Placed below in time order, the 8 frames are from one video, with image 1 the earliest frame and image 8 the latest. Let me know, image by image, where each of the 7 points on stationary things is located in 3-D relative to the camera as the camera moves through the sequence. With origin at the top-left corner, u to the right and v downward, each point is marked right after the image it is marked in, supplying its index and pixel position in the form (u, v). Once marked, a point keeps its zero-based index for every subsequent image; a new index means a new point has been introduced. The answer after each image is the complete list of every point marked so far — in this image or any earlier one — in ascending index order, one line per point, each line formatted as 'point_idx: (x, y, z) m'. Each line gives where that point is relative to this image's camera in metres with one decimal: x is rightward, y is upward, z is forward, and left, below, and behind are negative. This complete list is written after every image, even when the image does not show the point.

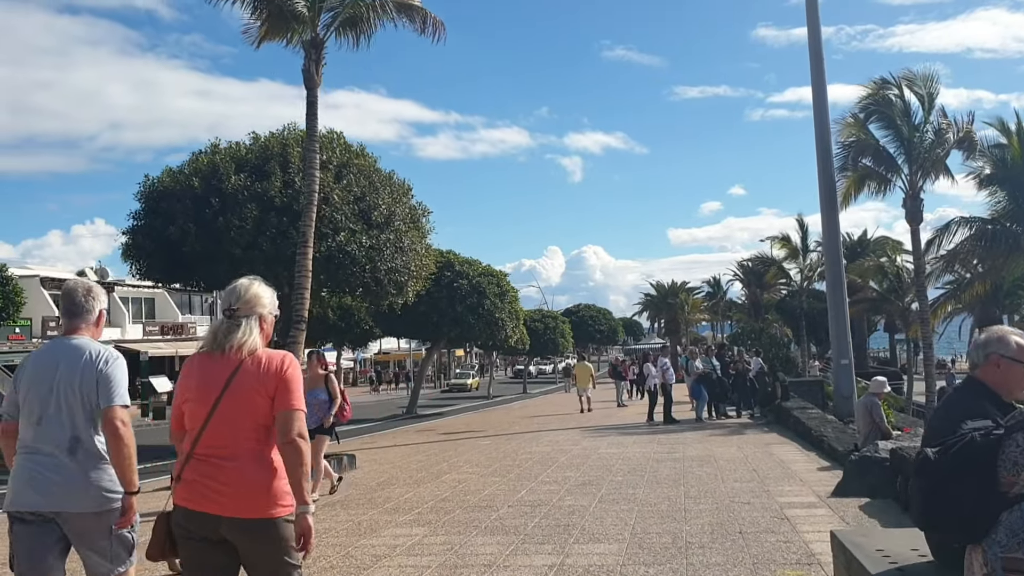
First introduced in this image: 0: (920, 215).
0: (+9.2, +1.7, +20.1) m
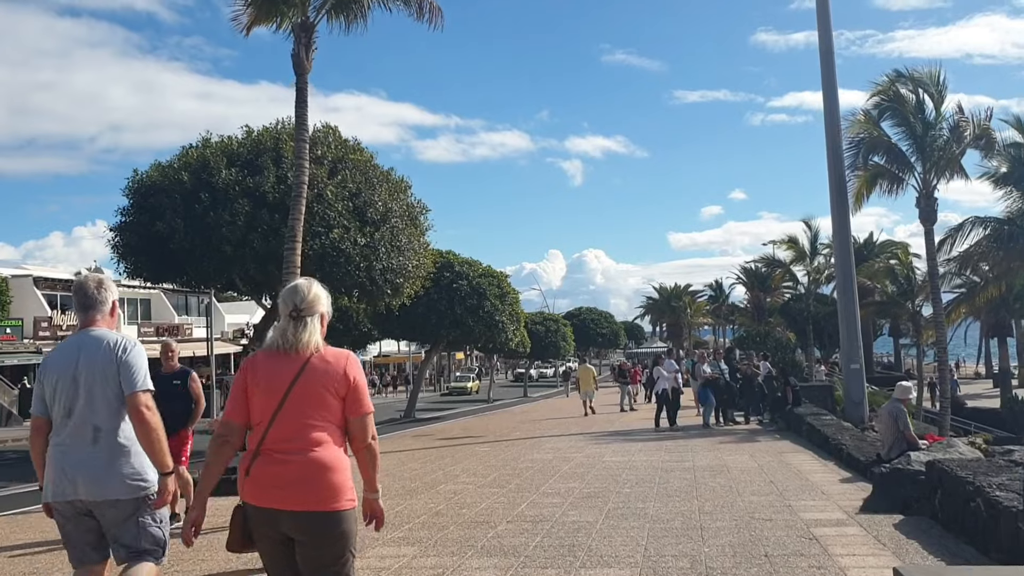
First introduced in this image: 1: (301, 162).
0: (+9.2, +1.6, +19.5) m
1: (-2.6, +1.5, +11.0) m
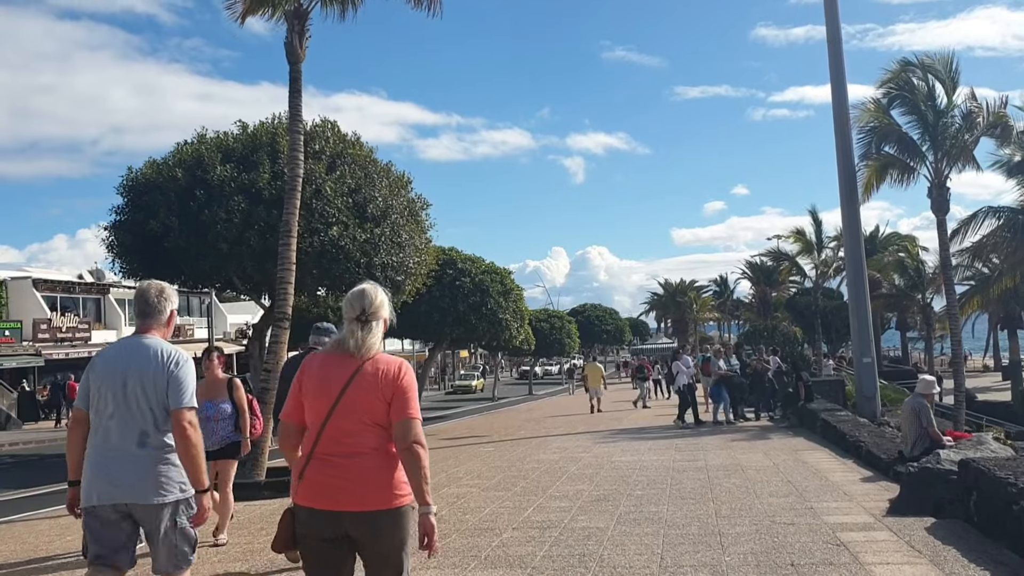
0: (+9.3, +1.8, +19.0) m
1: (-2.6, +1.6, +10.7) m
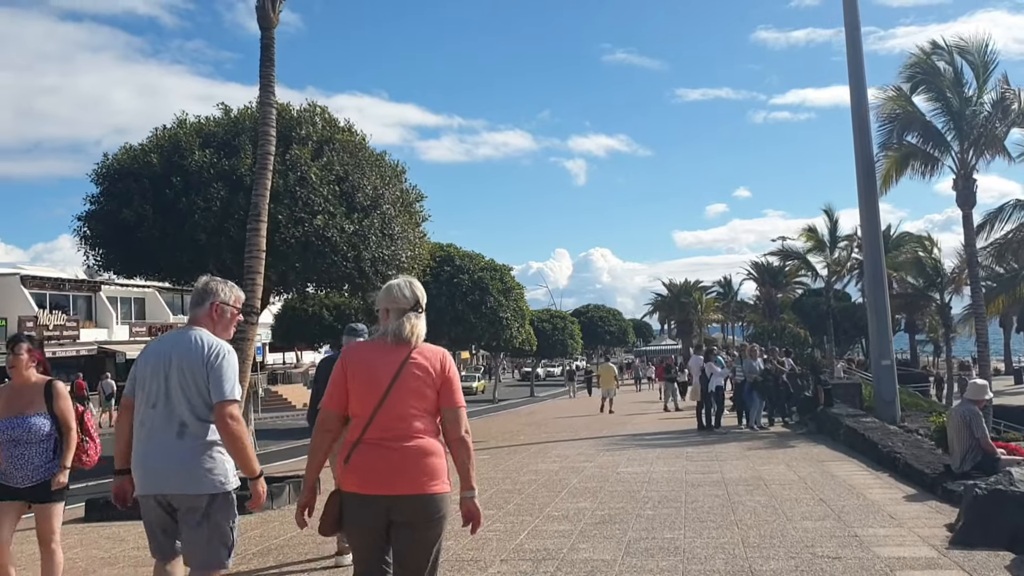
0: (+9.2, +1.8, +17.9) m
1: (-2.6, +1.7, +9.6) m
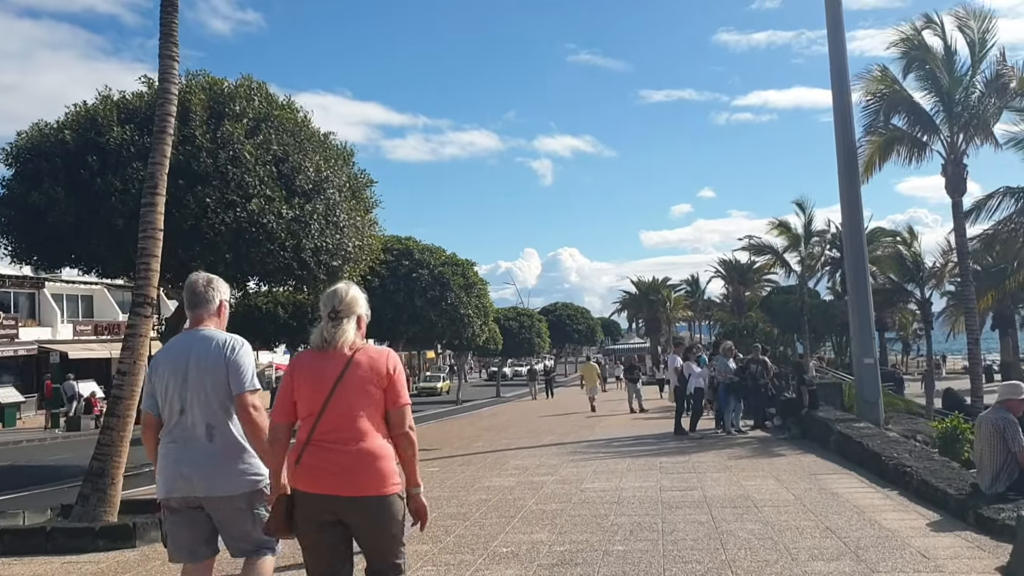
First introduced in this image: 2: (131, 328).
0: (+8.5, +2.0, +16.8) m
1: (-3.1, +1.8, +8.1) m
2: (-3.2, -0.3, +7.5) m
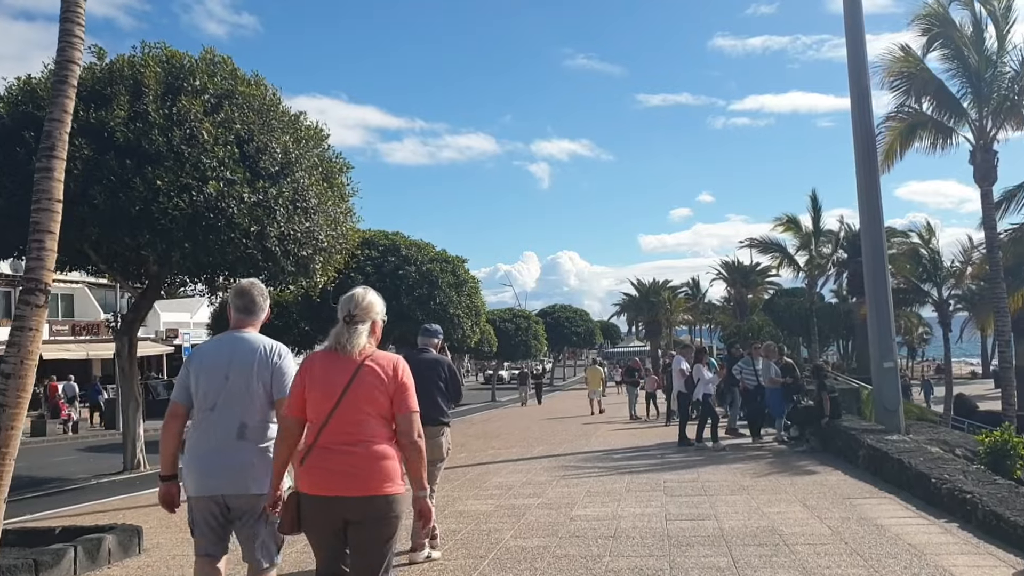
0: (+8.3, +2.0, +15.5) m
1: (-3.3, +1.9, +6.7) m
2: (-3.4, -0.2, +6.1) m
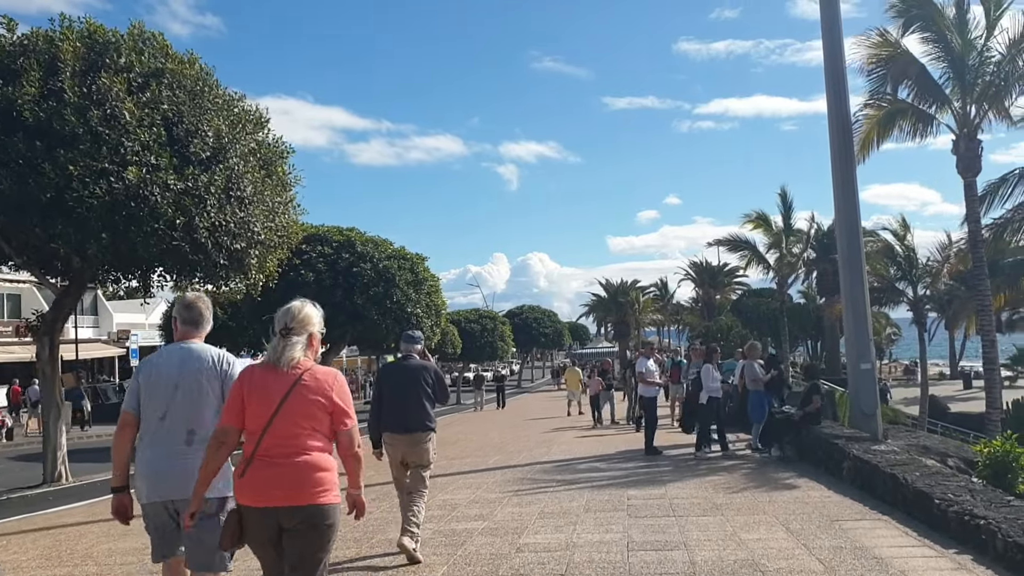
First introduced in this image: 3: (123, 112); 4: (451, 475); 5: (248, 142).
0: (+7.6, +2.0, +14.7) m
1: (-3.7, +2.0, +5.5) m
2: (-3.8, -0.1, +5.0) m
3: (-5.0, +2.2, +11.4) m
4: (-0.7, -2.2, +10.6) m
5: (-3.8, +2.1, +13.2) m
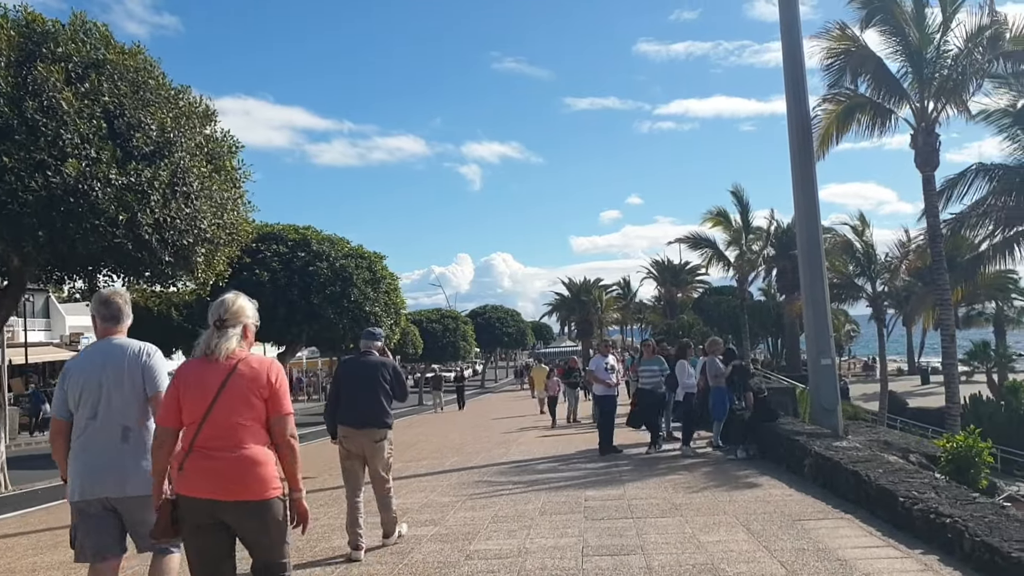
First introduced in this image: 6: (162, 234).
0: (+6.9, +2.1, +14.7) m
1: (-4.0, +2.0, +5.1) m
2: (-4.1, -0.1, +4.5) m
3: (-5.5, +2.2, +10.9) m
4: (-1.2, -2.2, +10.3) m
5: (-4.5, +2.1, +12.7) m
6: (-4.6, +0.7, +11.9) m
